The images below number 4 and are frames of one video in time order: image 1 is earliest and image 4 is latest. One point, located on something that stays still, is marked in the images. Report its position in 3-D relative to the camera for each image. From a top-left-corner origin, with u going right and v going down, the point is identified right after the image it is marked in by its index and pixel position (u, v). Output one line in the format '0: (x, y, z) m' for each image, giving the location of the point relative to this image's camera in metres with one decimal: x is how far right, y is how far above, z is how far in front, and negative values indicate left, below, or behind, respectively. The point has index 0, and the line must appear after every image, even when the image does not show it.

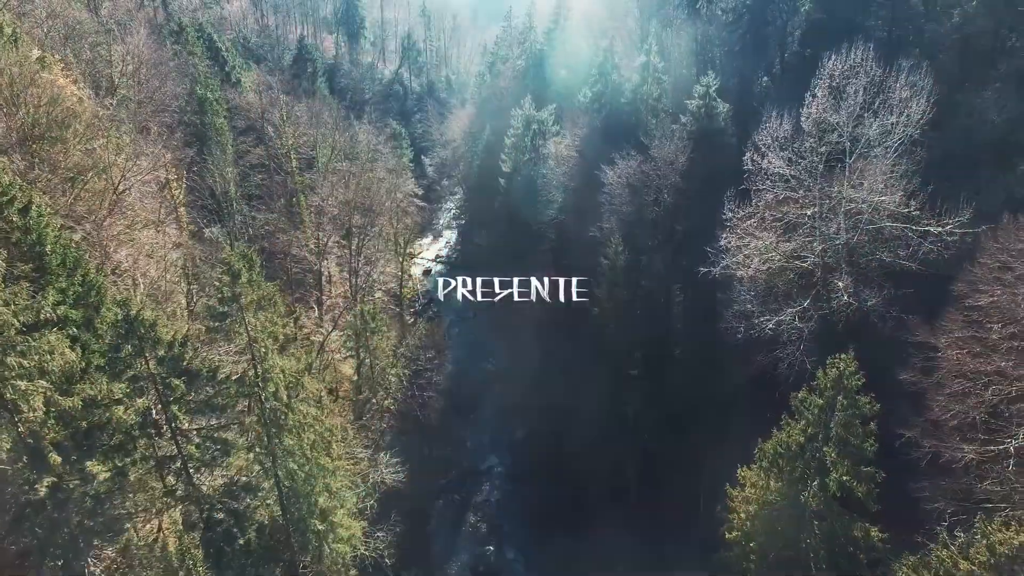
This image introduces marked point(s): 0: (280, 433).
0: (-3.5, -2.1, +17.9) m
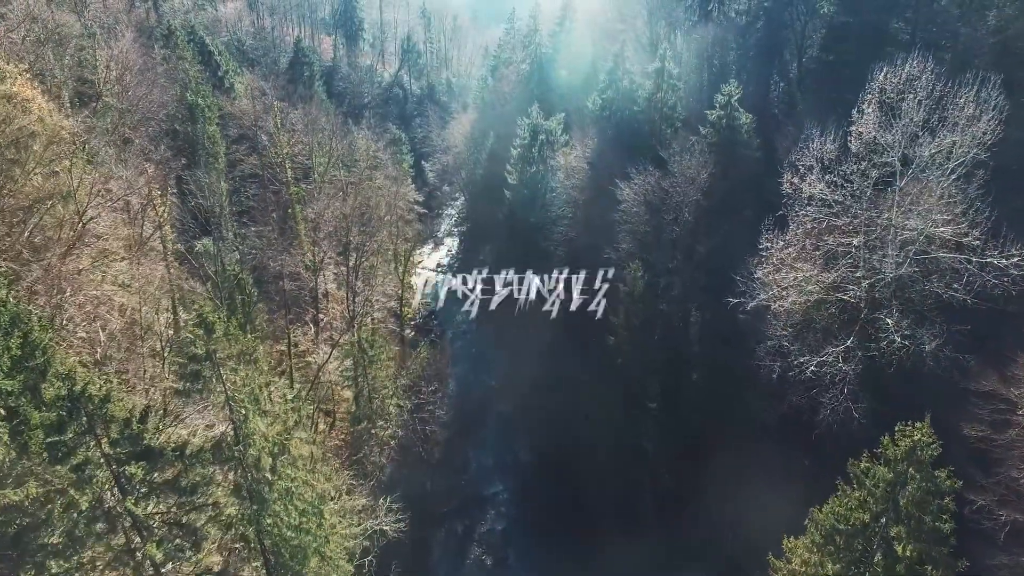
0: (-3.2, -2.8, +15.4) m
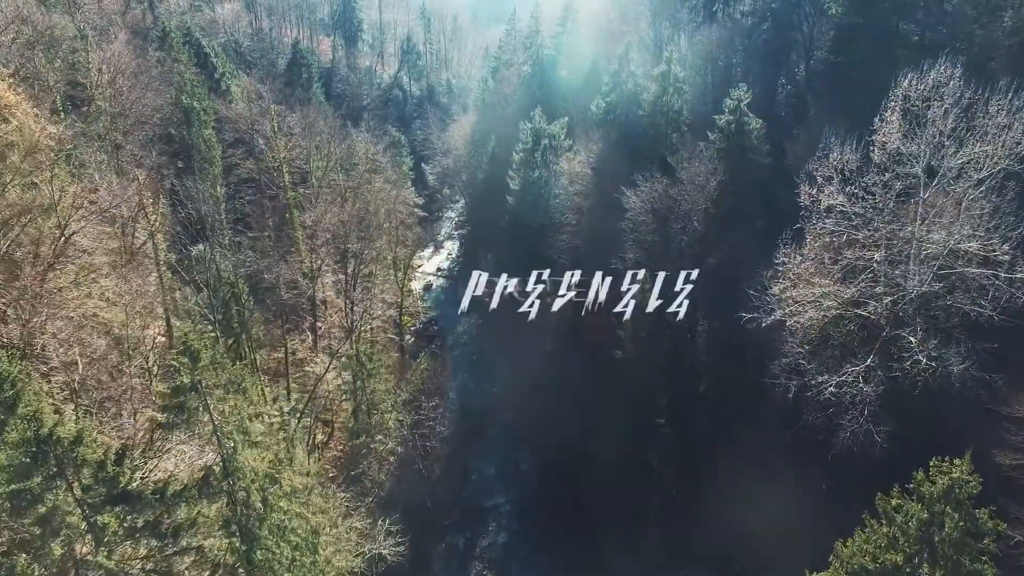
0: (-3.1, -3.1, +14.4) m
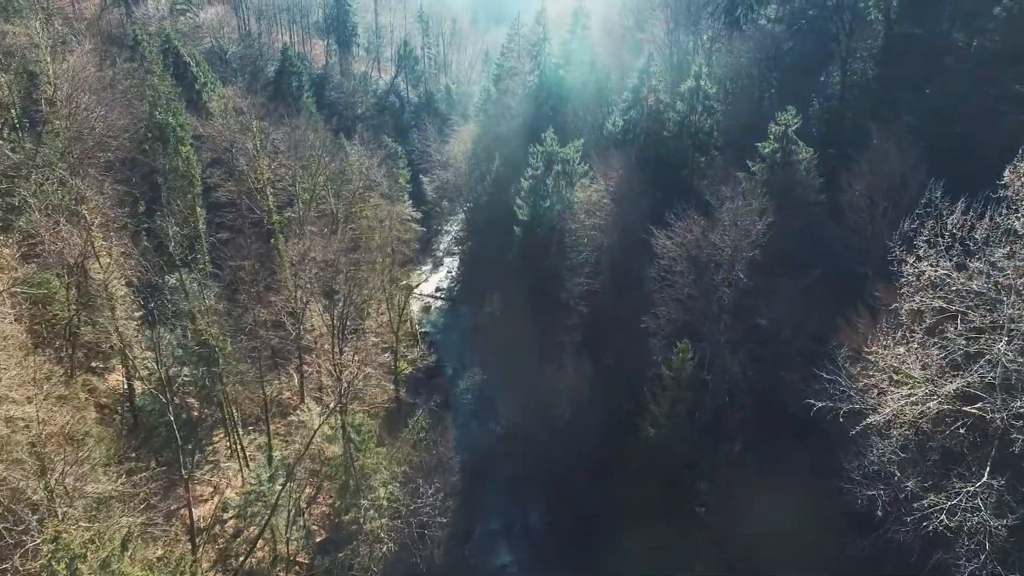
0: (-2.8, -4.5, +9.7) m
